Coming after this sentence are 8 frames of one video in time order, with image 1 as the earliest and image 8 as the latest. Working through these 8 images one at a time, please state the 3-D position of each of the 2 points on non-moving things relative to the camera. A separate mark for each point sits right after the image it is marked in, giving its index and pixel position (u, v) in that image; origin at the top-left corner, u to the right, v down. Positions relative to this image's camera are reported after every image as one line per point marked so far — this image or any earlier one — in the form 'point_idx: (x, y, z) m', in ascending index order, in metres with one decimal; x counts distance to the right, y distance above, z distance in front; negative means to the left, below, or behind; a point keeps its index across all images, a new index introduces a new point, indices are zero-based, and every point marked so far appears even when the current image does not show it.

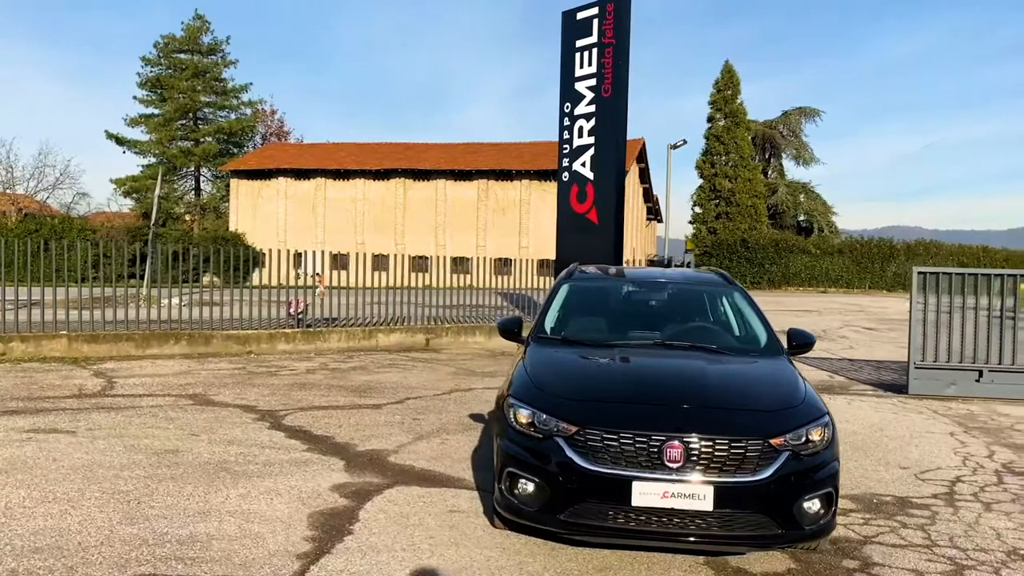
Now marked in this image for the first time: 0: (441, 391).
0: (-0.8, -1.2, +9.8) m
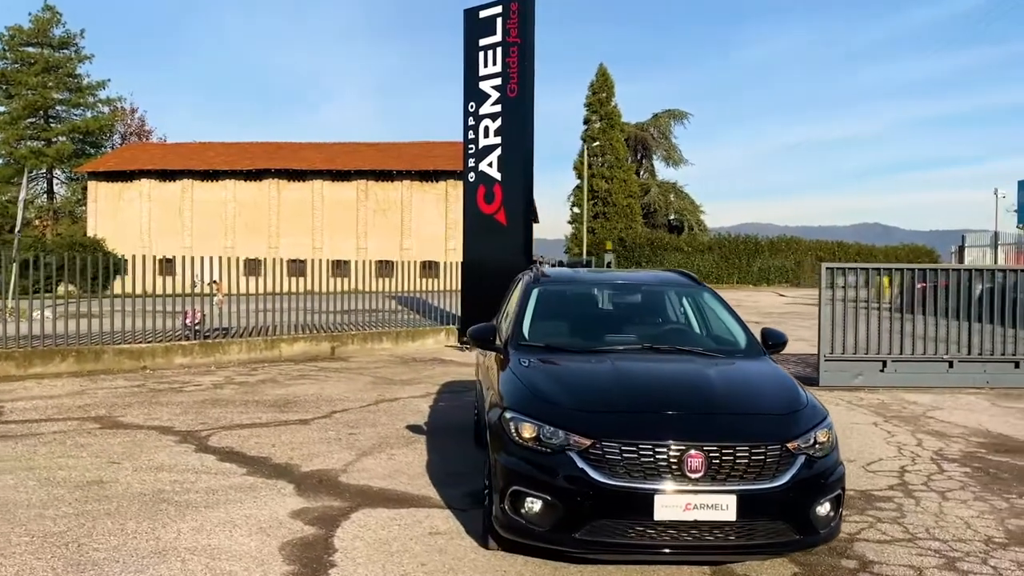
0: (-1.6, -1.2, +9.4) m
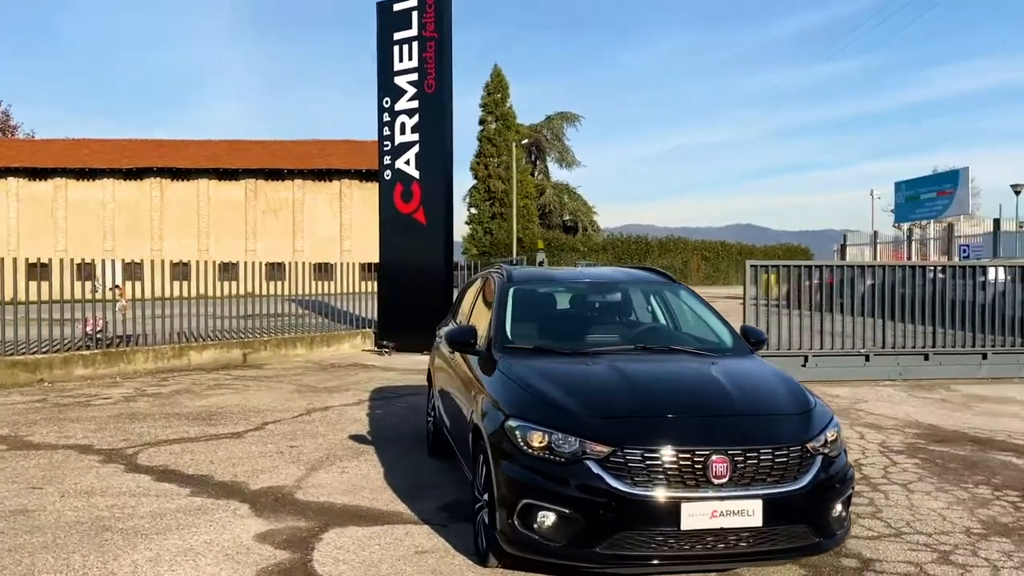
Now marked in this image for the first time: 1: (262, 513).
0: (-2.2, -1.3, +8.9) m
1: (-1.5, -1.4, +5.3) m
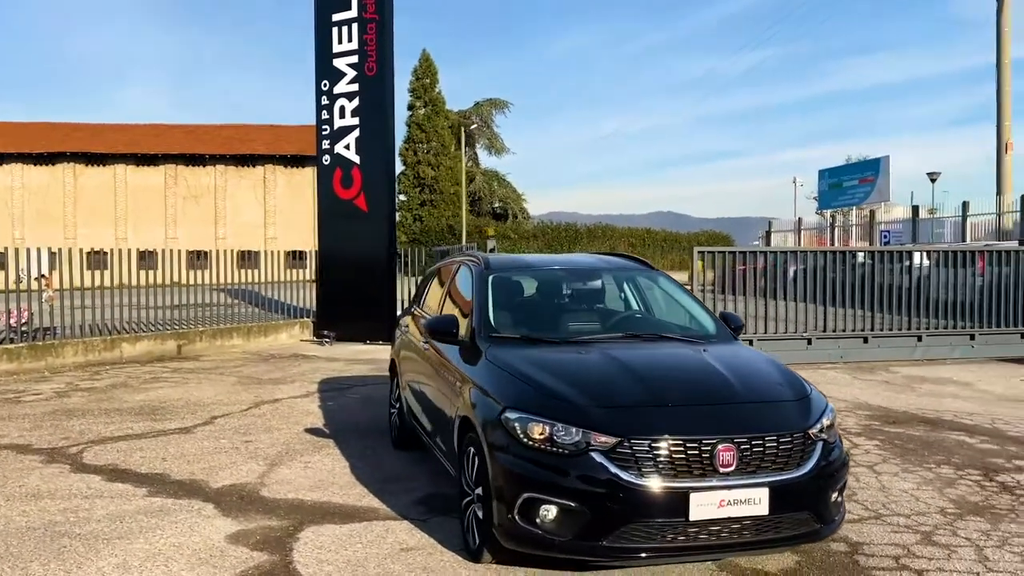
0: (-2.6, -1.1, +8.6) m
1: (-1.6, -1.3, +5.1) m
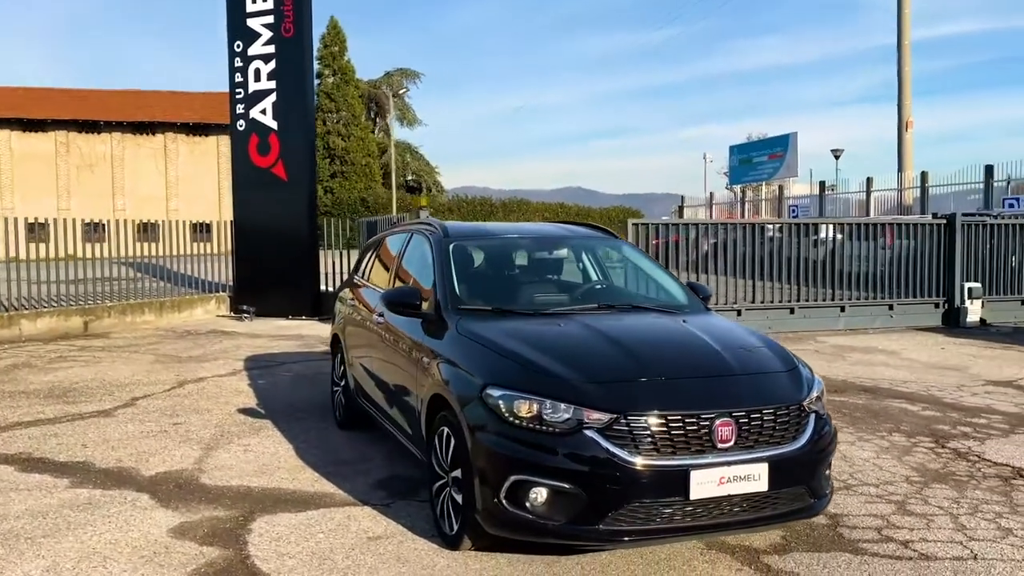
0: (-3.2, -0.9, +8.0) m
1: (-1.8, -1.1, +4.6) m
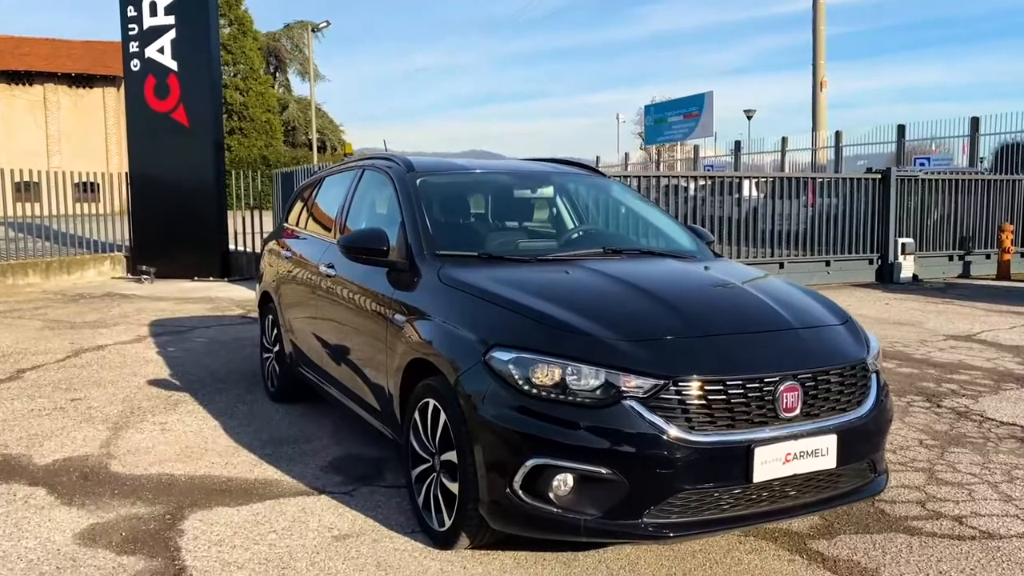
0: (-3.6, -0.5, +6.9) m
1: (-1.9, -0.9, +3.7) m
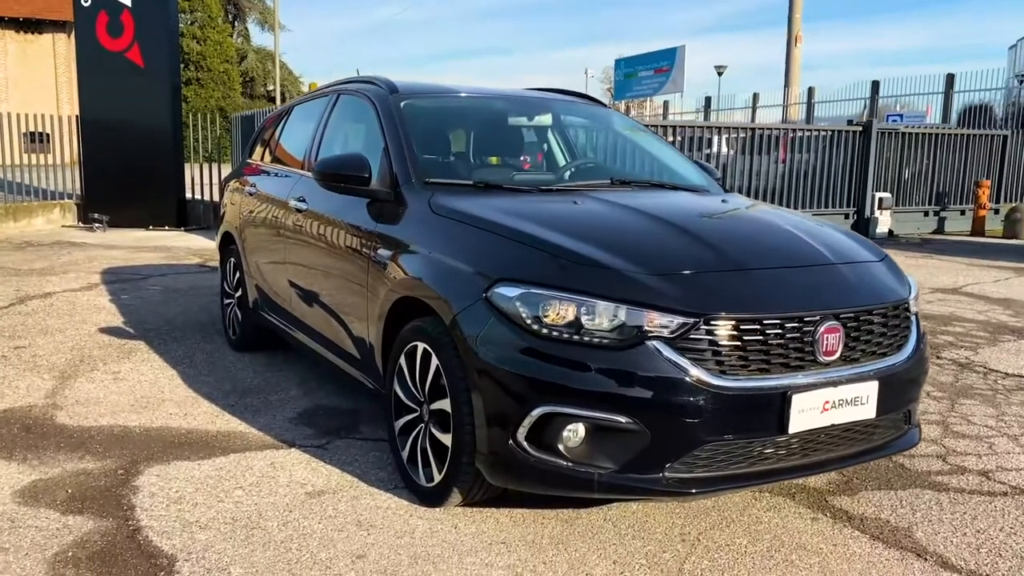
0: (-3.7, -0.1, +6.5) m
1: (-1.9, -0.6, +3.3) m
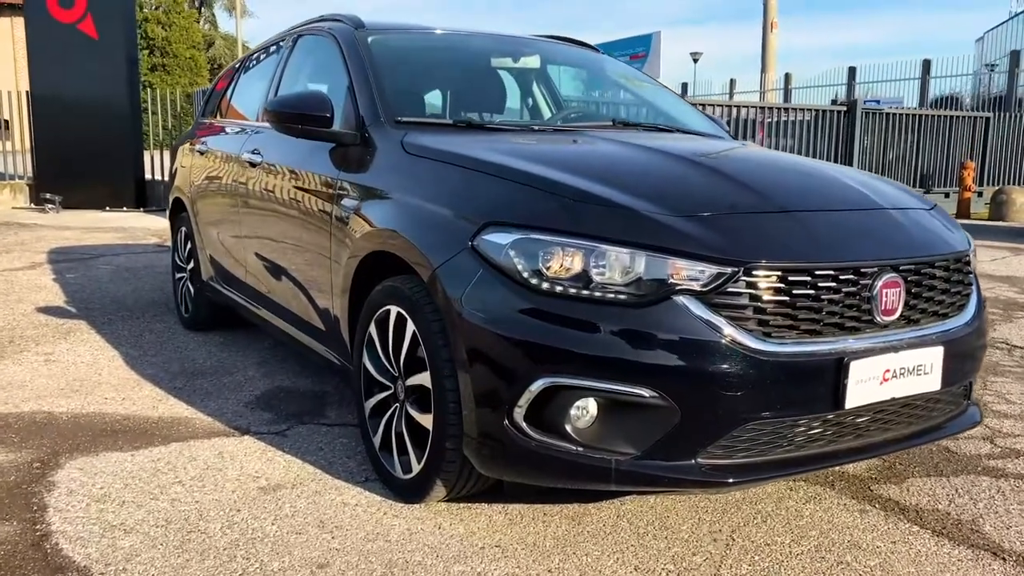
0: (-3.9, +0.1, +5.9) m
1: (-1.9, -0.5, +2.8) m
